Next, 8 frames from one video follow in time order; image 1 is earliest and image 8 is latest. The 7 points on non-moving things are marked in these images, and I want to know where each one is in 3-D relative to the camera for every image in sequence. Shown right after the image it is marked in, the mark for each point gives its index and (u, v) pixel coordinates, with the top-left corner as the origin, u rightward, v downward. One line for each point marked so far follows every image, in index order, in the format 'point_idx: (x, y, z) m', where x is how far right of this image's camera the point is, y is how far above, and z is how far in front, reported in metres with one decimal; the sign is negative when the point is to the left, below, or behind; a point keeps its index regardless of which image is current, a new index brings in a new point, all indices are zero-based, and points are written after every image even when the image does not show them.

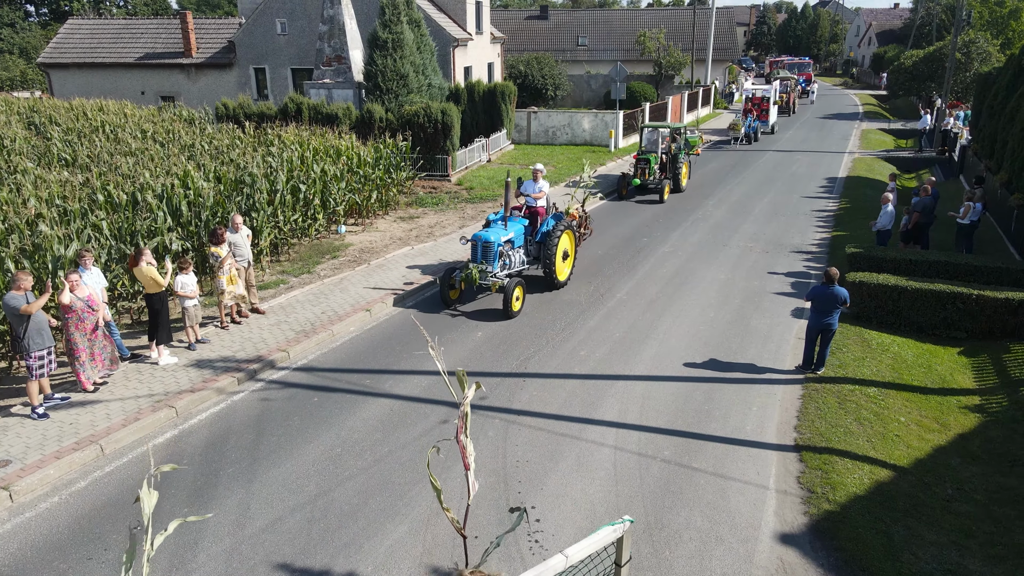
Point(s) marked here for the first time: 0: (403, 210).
0: (-2.7, +1.9, +18.0) m
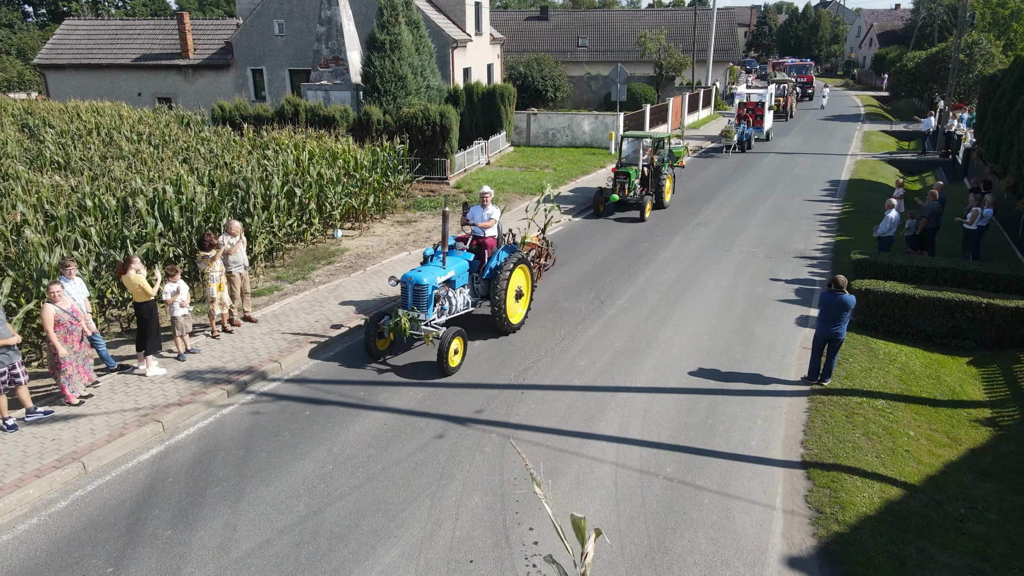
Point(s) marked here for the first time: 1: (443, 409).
0: (-2.7, +1.8, +17.8) m
1: (-0.8, -1.4, +8.1) m
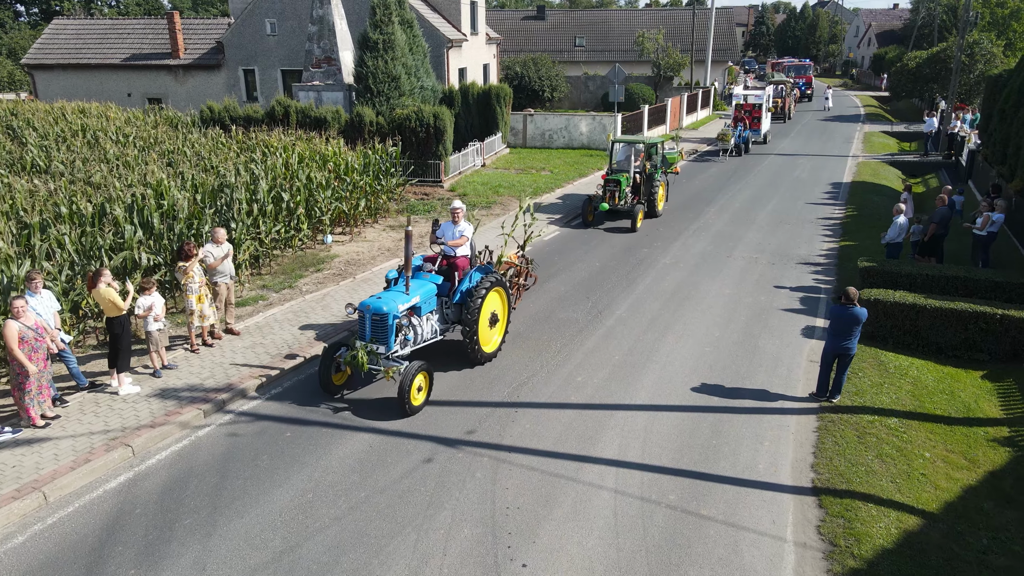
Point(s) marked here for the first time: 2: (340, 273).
0: (-2.8, +1.7, +17.3) m
1: (-0.8, -1.5, +7.7) m
2: (-3.0, +0.3, +12.8) m
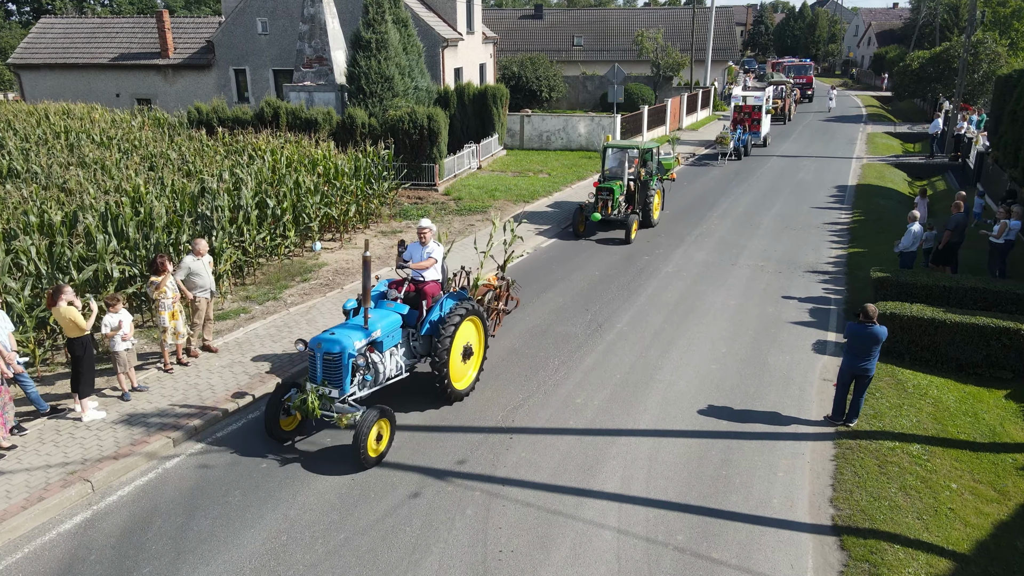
0: (-2.9, +1.5, +16.7) m
1: (-0.9, -1.7, +7.1) m
2: (-3.1, +0.1, +12.3) m
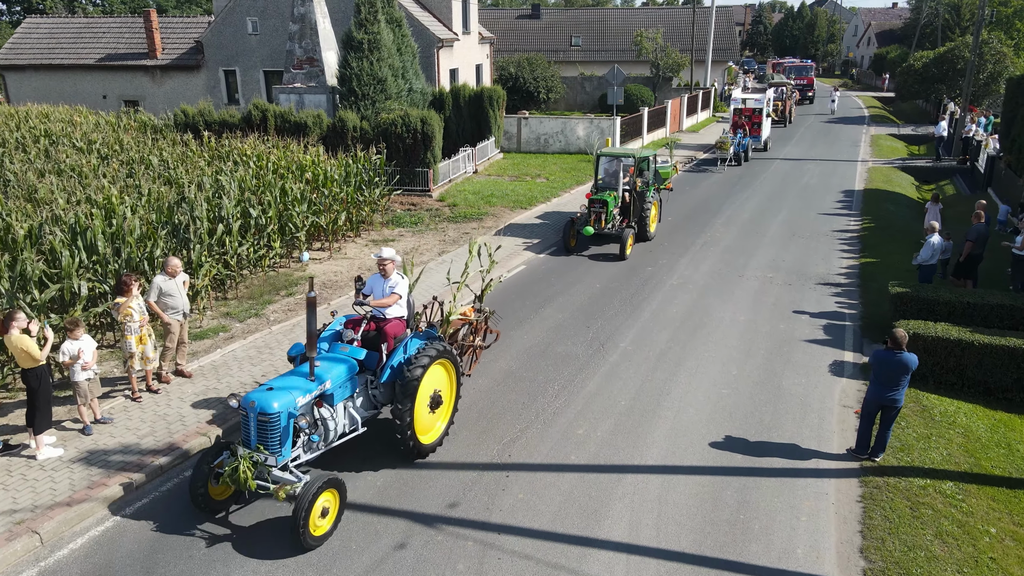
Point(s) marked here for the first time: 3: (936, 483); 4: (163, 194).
0: (-3.0, +1.3, +16.1) m
1: (-0.9, -1.9, +6.5) m
2: (-3.2, -0.2, +11.6) m
3: (+4.0, -1.9, +7.0) m
4: (-5.5, +1.5, +11.6) m
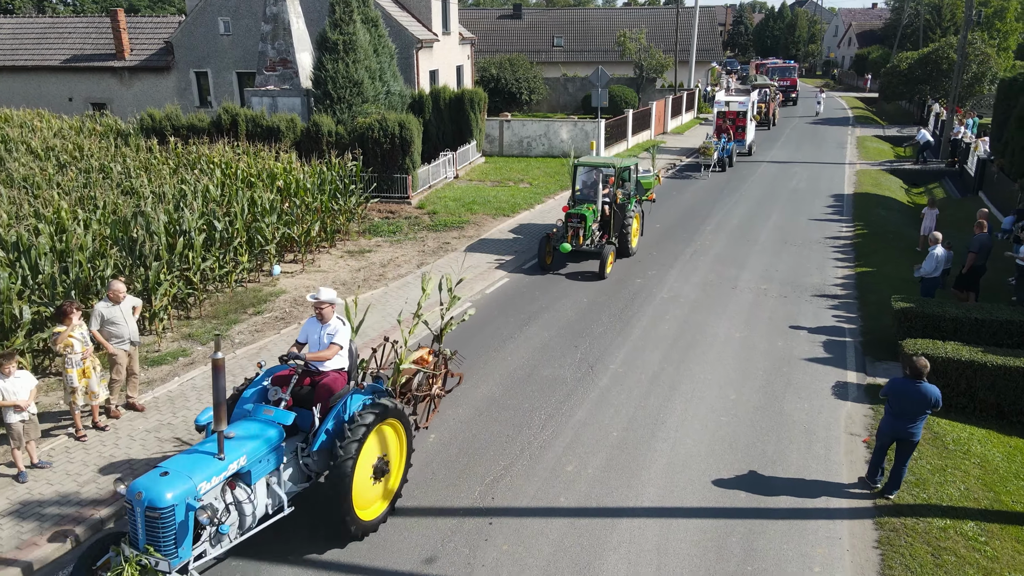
0: (-3.3, +1.0, +15.4) m
1: (-1.1, -2.2, +5.8) m
2: (-3.4, -0.4, +10.9) m
3: (+3.9, -2.1, +6.4) m
4: (-5.8, +1.2, +10.8) m
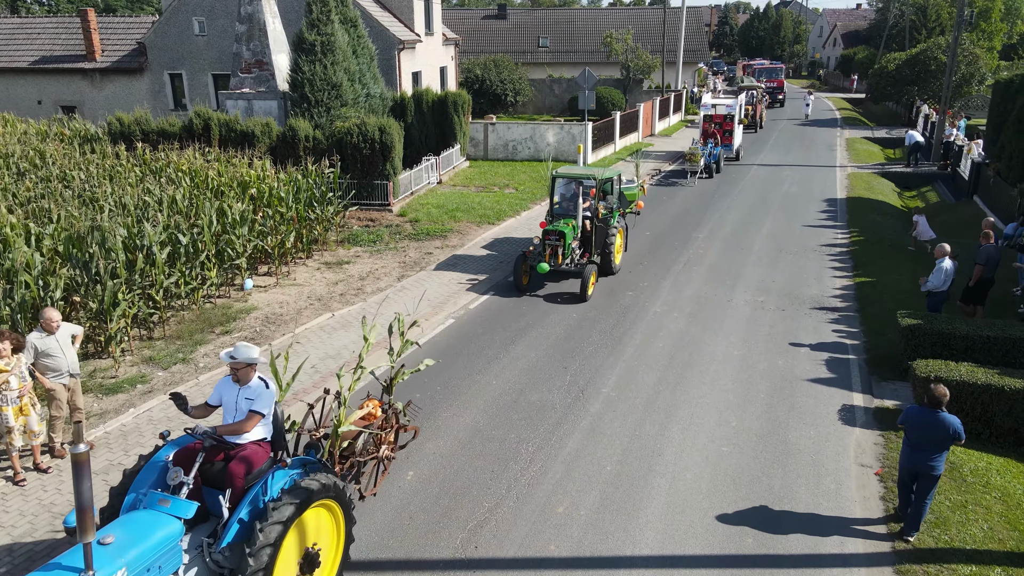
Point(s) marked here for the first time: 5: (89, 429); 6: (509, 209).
0: (-3.6, +0.8, +14.7) m
1: (-1.2, -2.4, +5.2) m
2: (-3.6, -0.7, +10.2) m
3: (+3.8, -2.3, +5.9) m
4: (-6.0, +1.0, +10.1) m
5: (-4.3, -1.4, +7.6) m
6: (-0.1, +1.9, +17.4) m
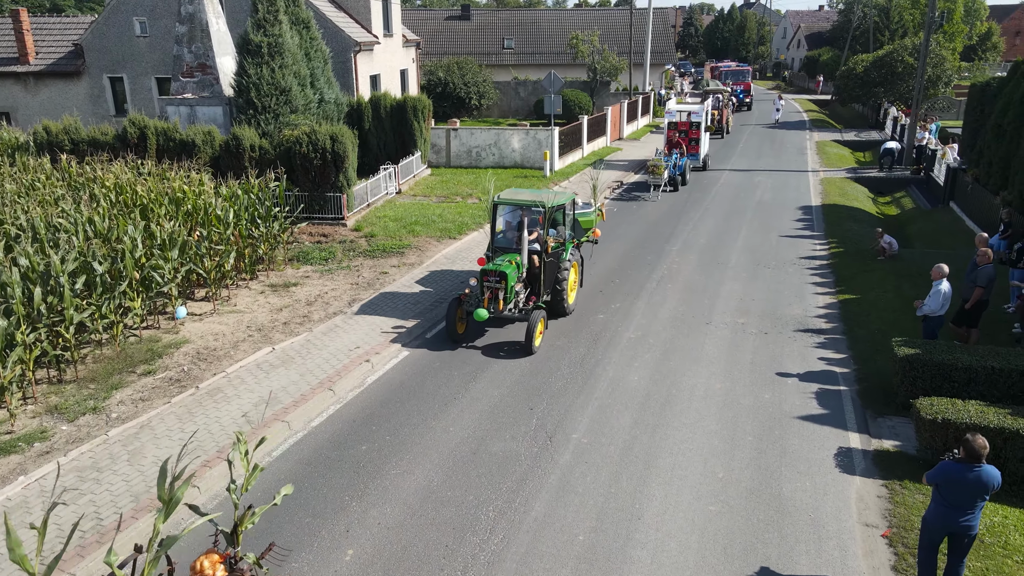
0: (-4.3, +0.3, +13.5) m
1: (-1.4, -2.8, +4.1) m
2: (-4.1, -1.1, +9.1) m
3: (+3.5, -2.6, +5.0) m
4: (-6.5, +0.5, +8.8) m
5: (-4.7, -1.9, +6.4) m
6: (-0.9, +1.5, +16.4) m
